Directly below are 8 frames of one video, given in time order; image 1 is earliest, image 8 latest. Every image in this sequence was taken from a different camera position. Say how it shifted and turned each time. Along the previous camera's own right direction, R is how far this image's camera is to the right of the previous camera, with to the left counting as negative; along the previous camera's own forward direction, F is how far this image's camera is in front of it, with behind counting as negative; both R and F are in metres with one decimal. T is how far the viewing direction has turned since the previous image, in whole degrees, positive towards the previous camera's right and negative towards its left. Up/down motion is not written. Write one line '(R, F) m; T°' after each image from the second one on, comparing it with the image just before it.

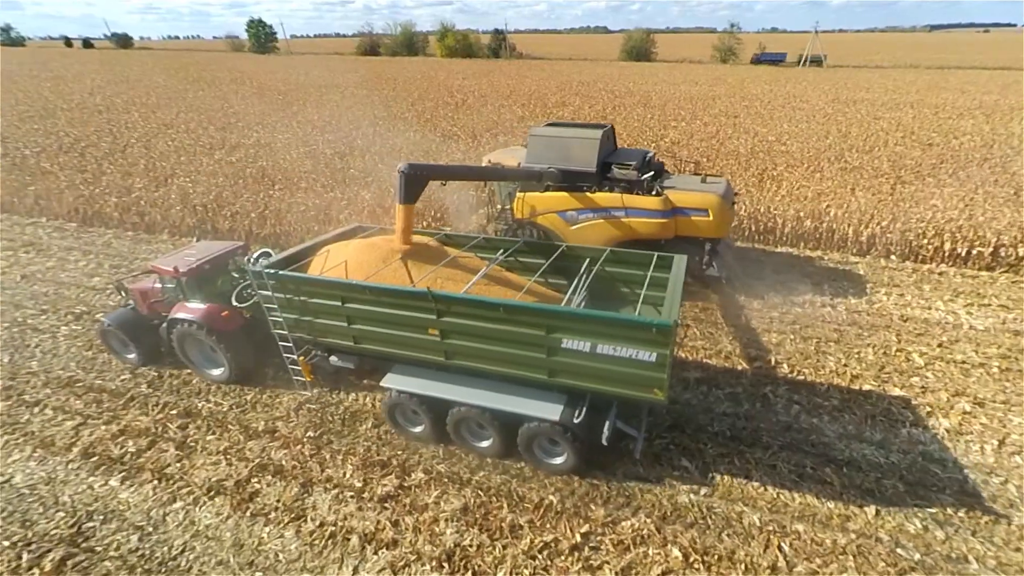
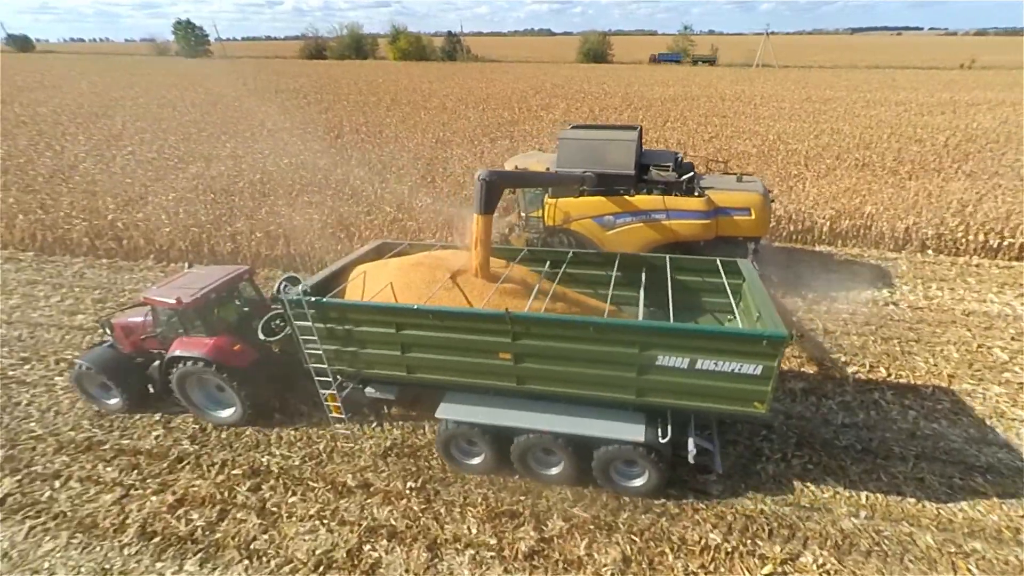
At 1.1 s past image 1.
(-1.5, +0.5) m; +6°
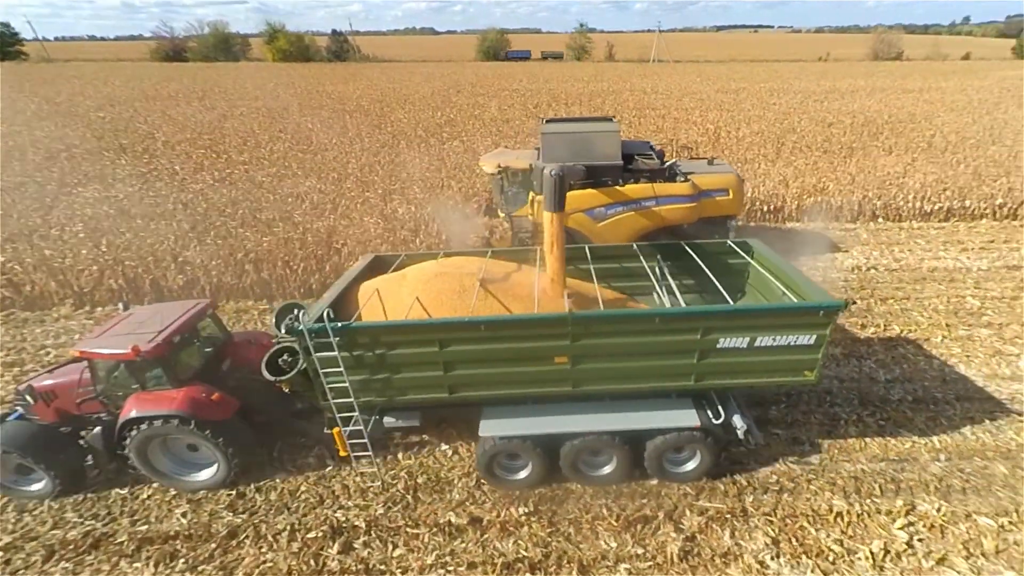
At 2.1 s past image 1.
(-1.7, +0.4) m; +11°
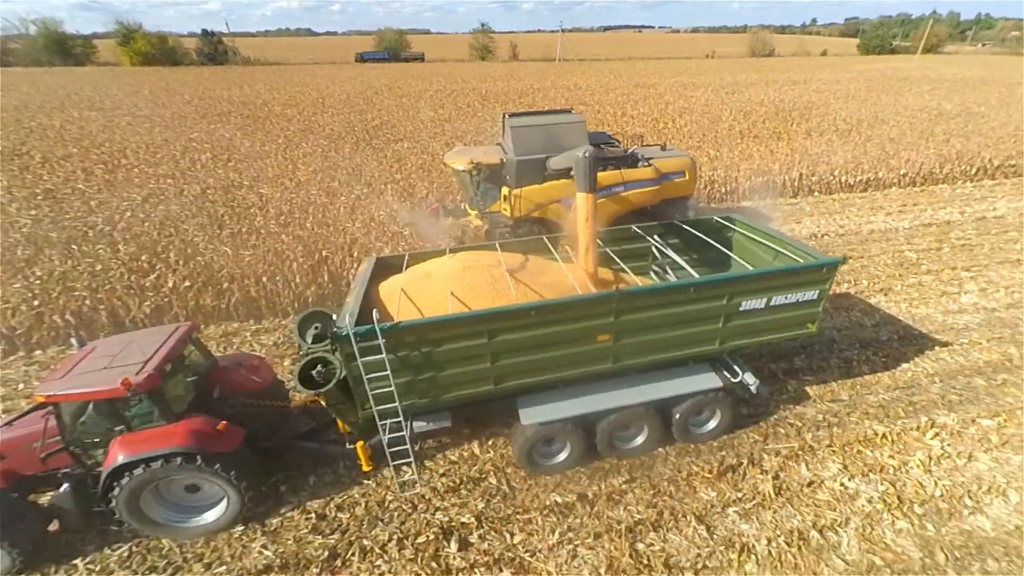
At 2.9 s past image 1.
(-1.5, 0.0) m; +10°
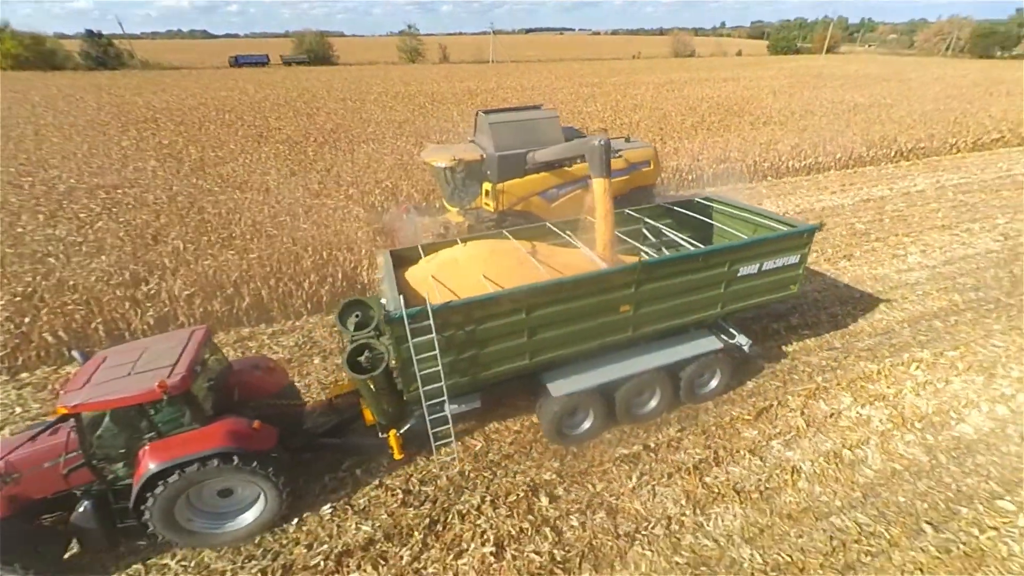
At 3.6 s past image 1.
(-1.2, -0.3) m; +7°
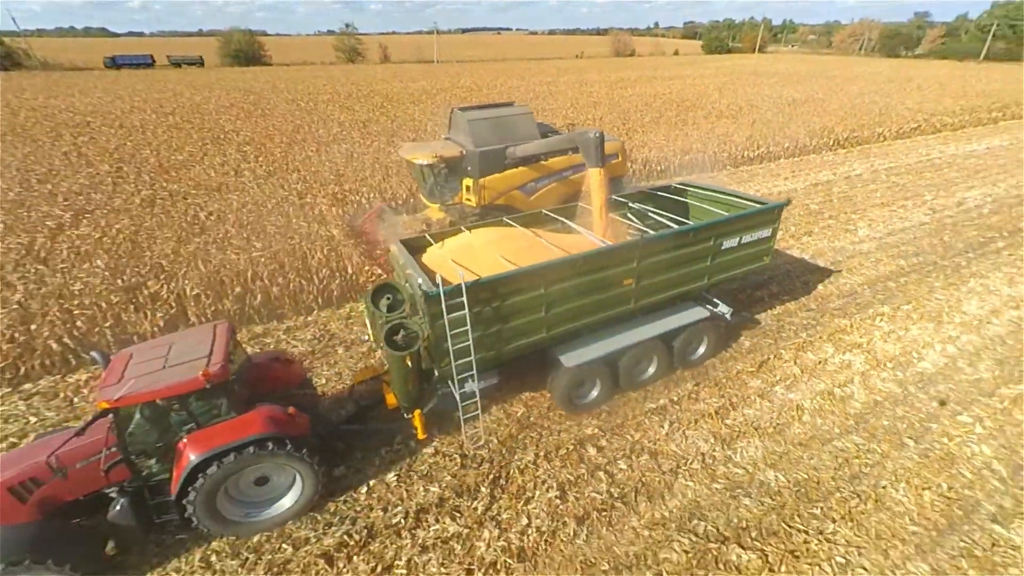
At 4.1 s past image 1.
(-0.9, -0.4) m; +6°
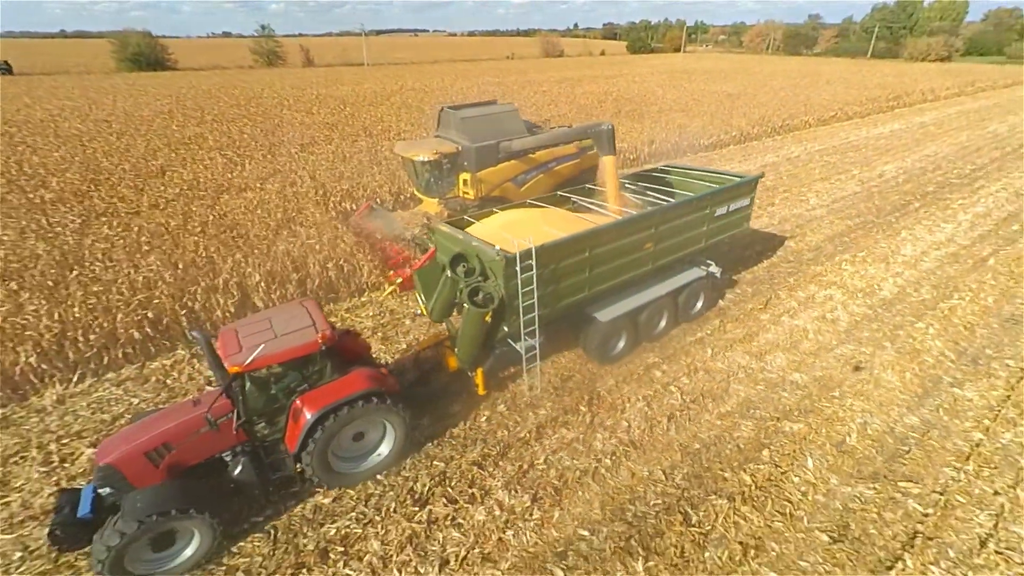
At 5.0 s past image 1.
(-1.7, -0.9) m; +7°
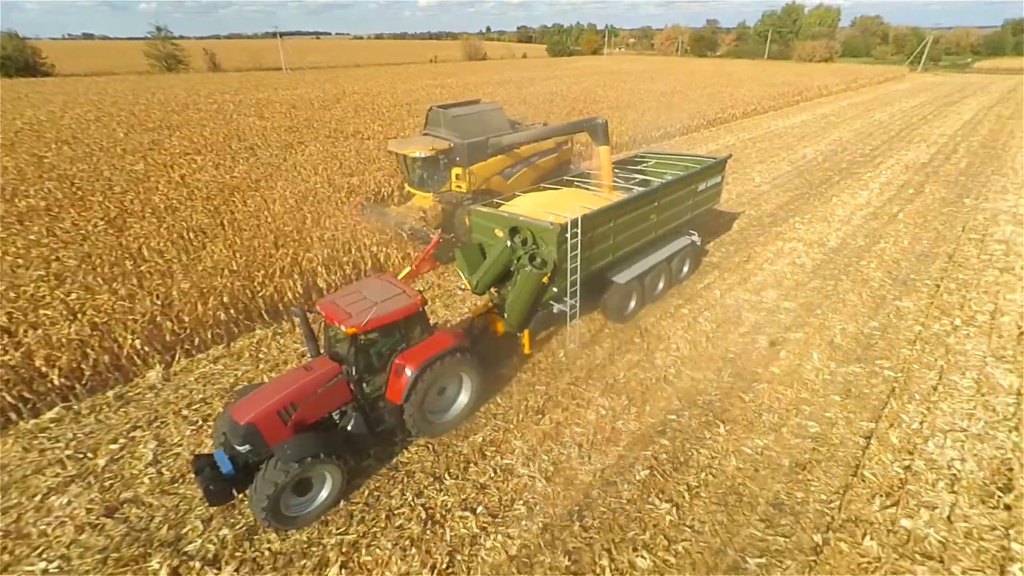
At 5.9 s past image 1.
(-1.9, -1.1) m; +8°
